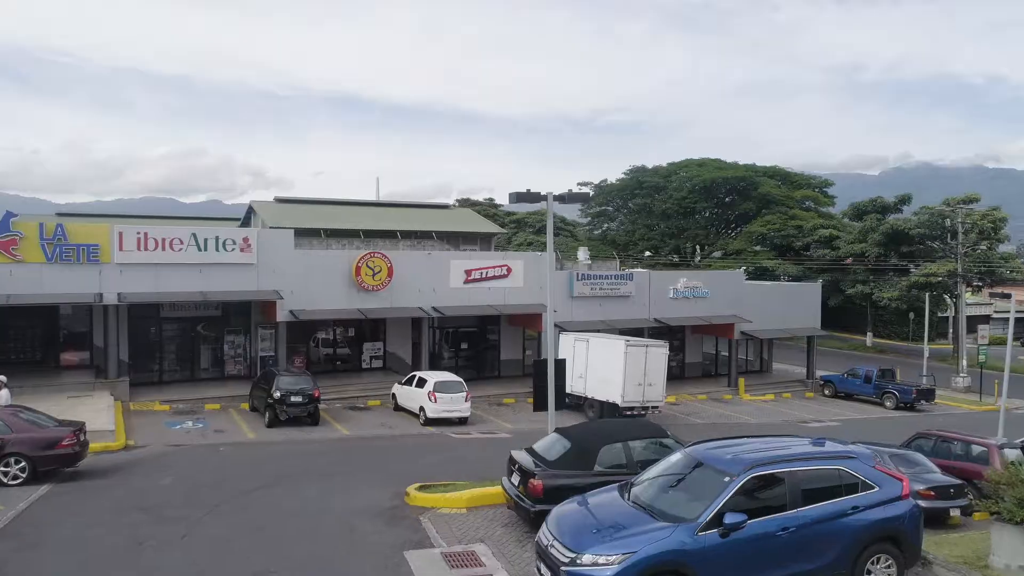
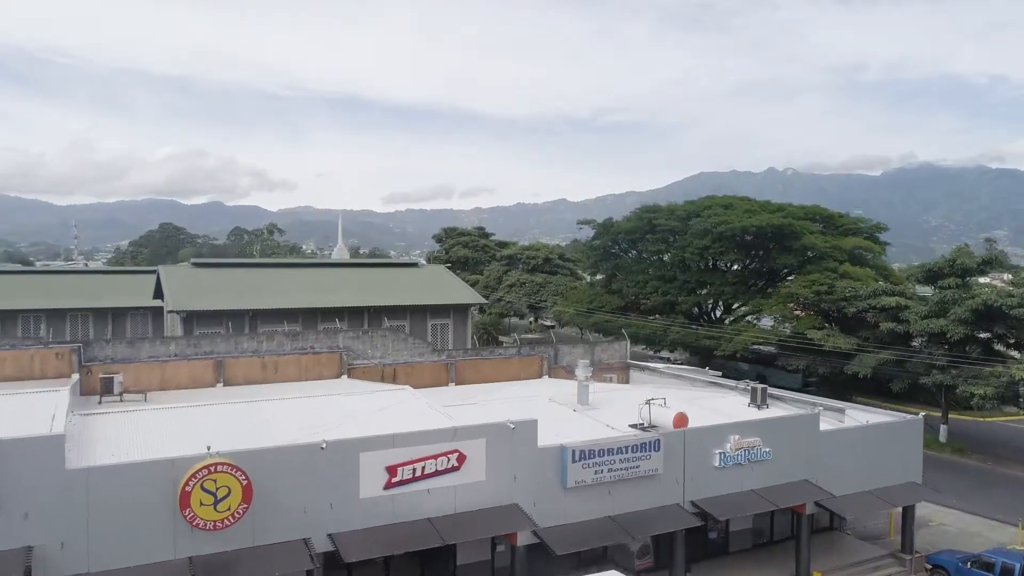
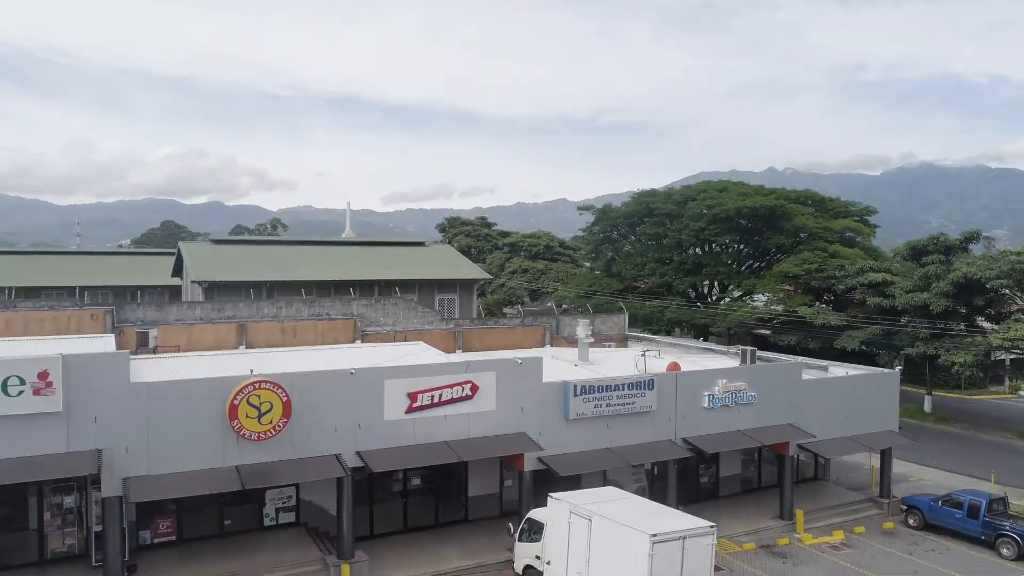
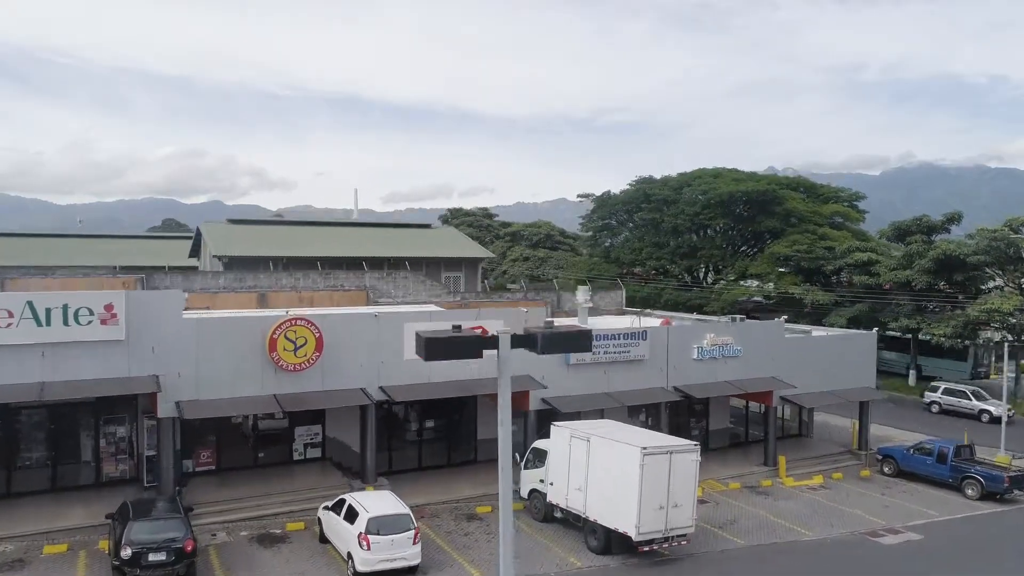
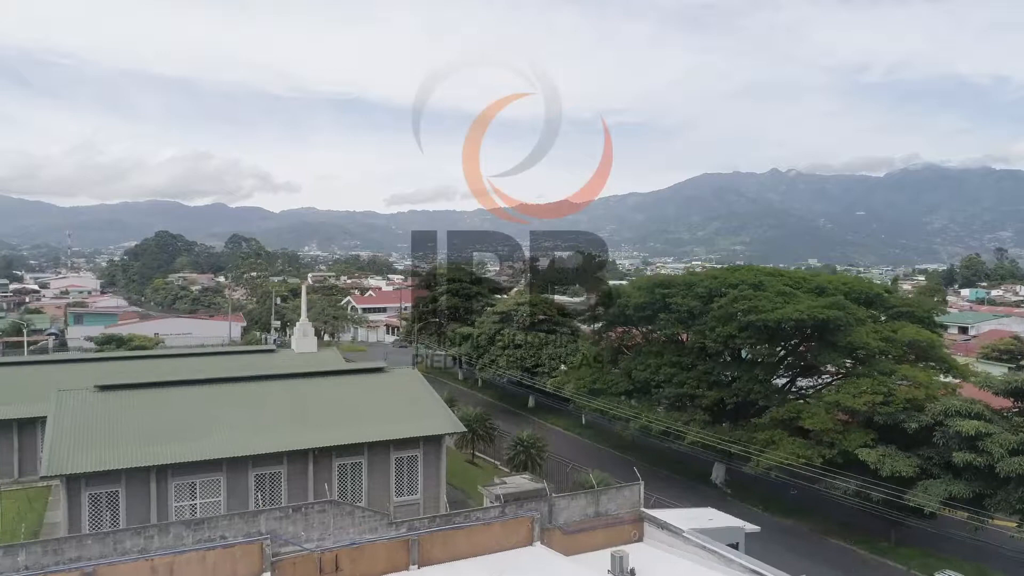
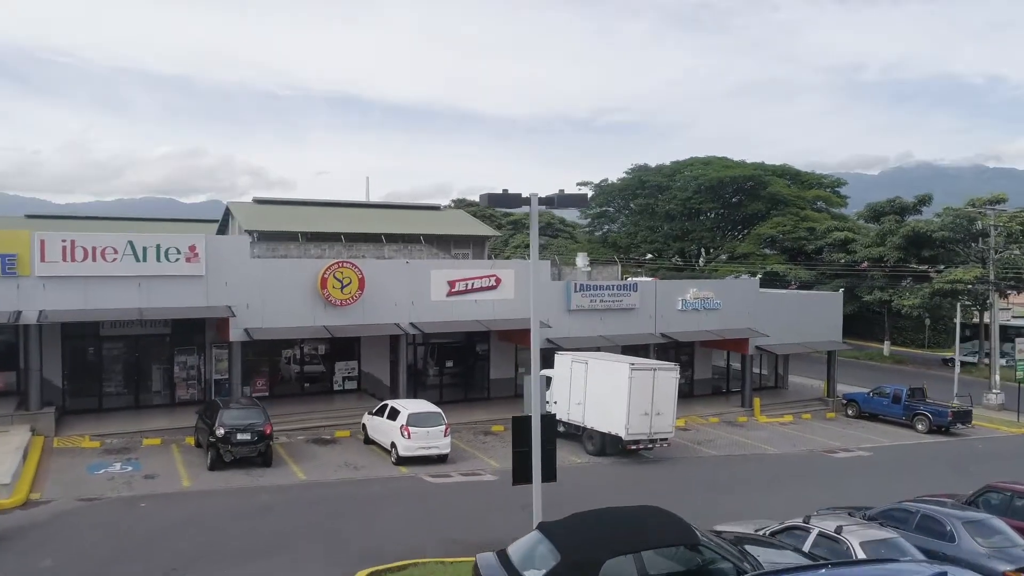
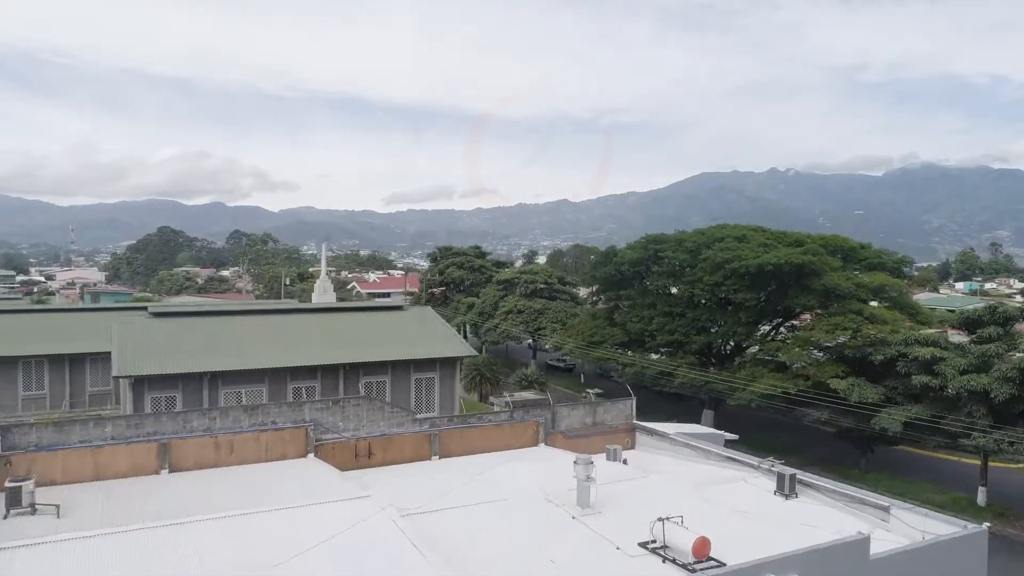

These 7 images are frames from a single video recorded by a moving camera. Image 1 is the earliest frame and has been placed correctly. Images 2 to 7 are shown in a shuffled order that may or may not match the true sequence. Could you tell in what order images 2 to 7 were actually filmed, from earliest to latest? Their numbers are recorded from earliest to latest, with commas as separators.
6, 4, 3, 2, 7, 5
